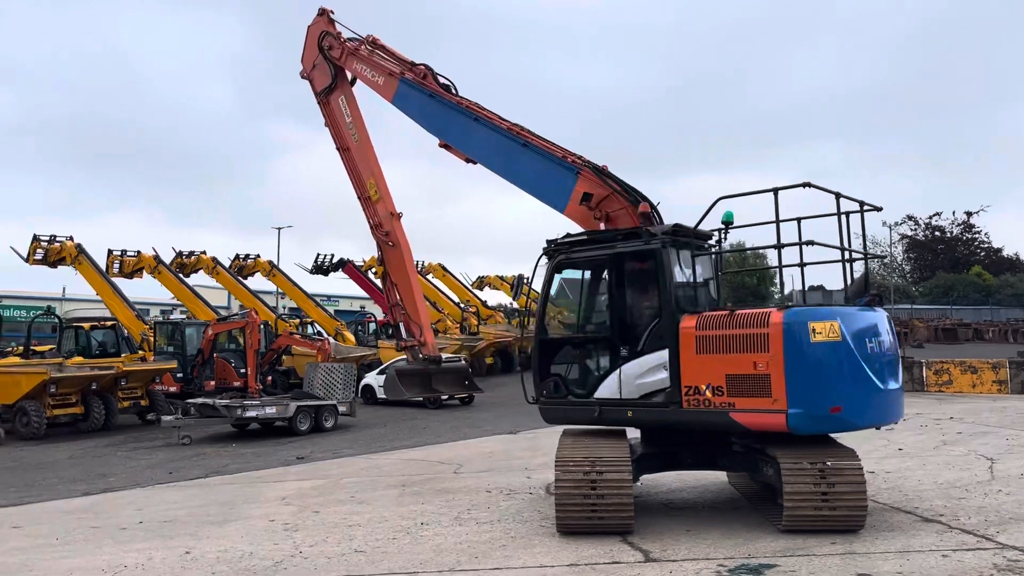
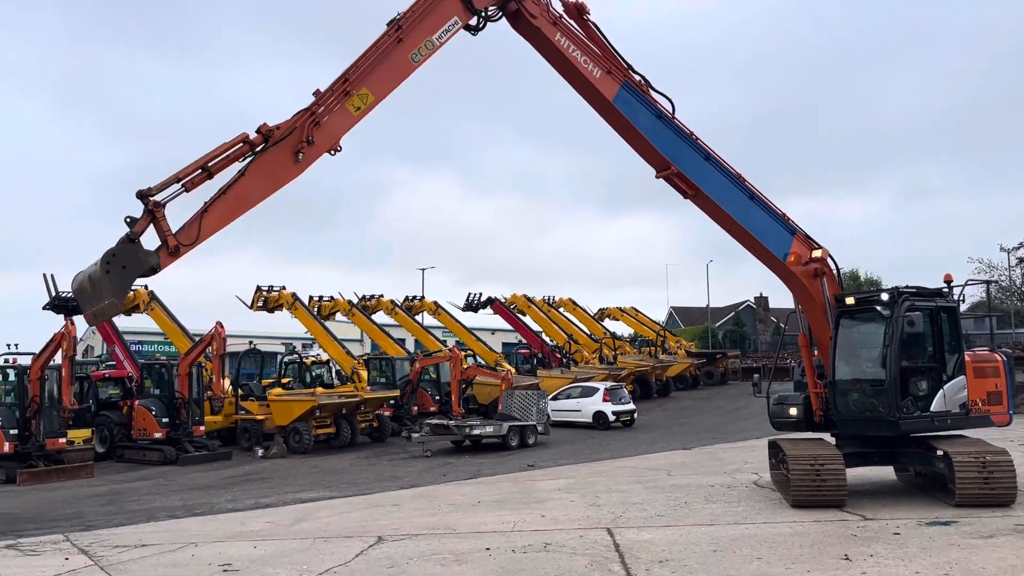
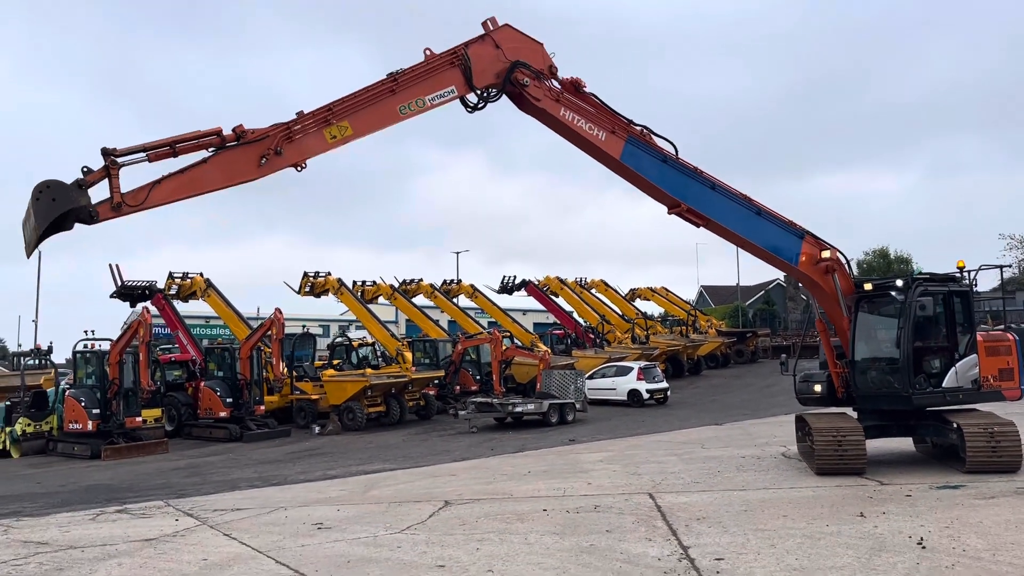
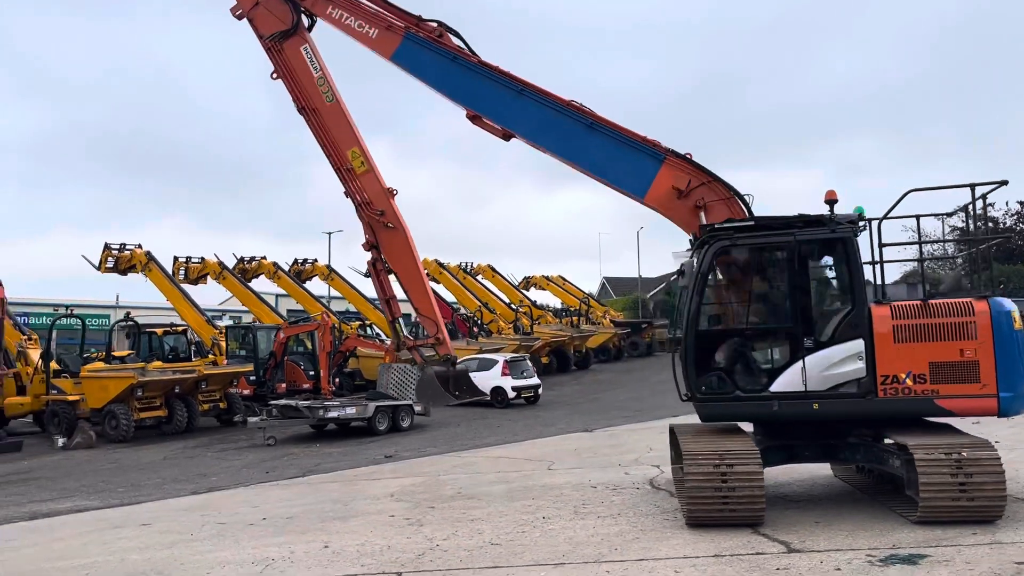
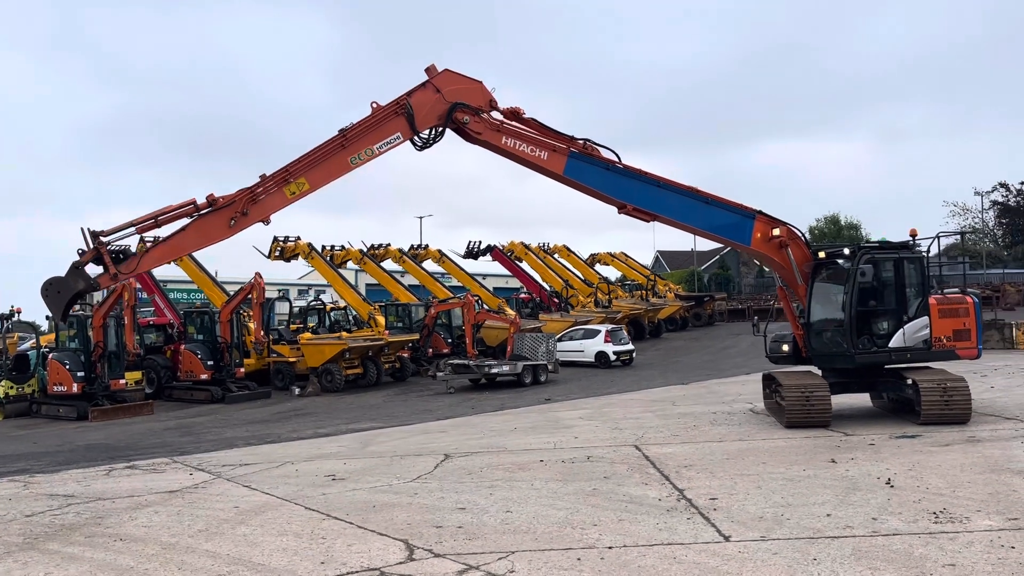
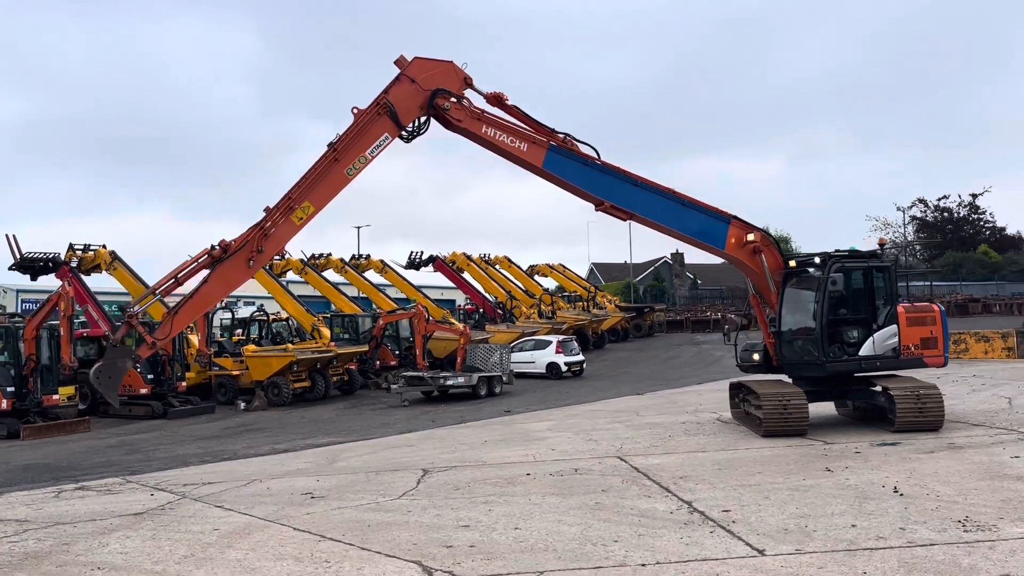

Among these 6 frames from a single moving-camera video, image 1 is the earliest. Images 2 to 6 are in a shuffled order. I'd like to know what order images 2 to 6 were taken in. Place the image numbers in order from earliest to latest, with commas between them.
4, 2, 3, 5, 6
